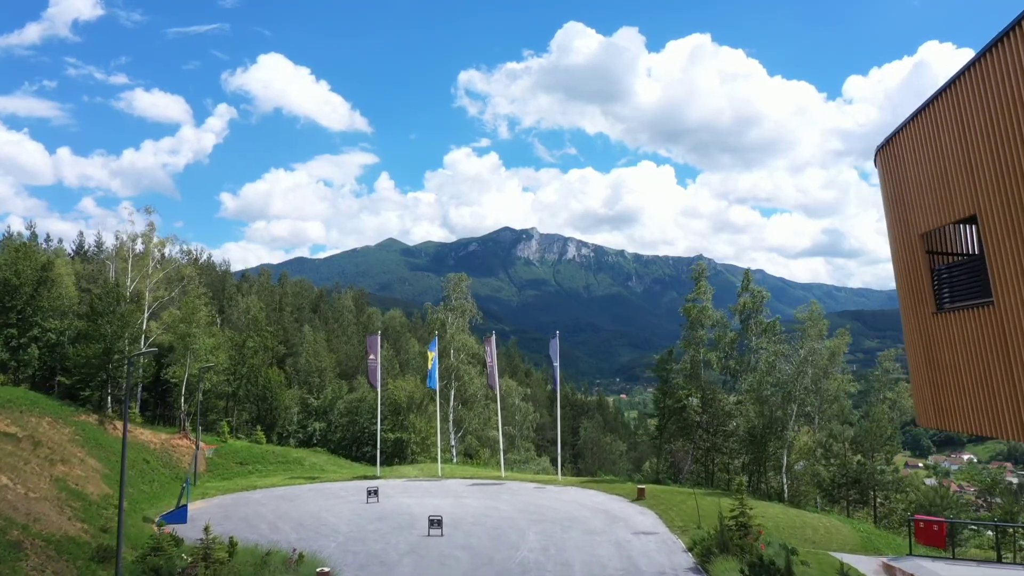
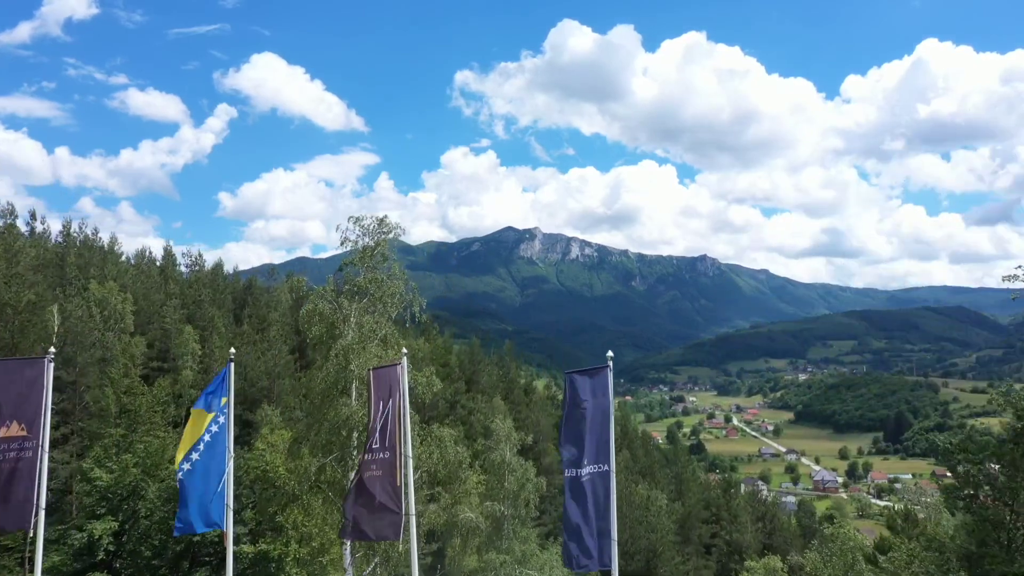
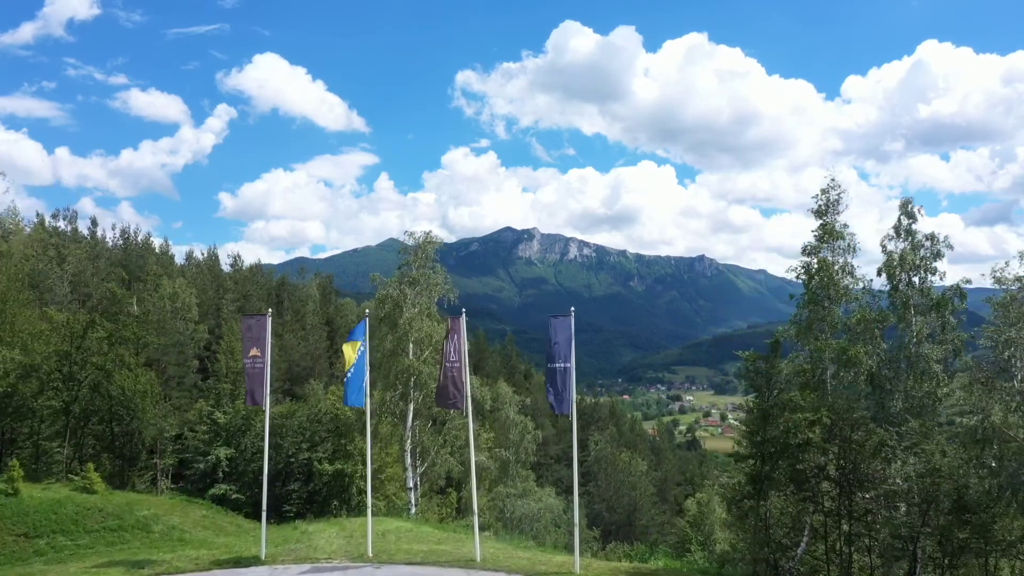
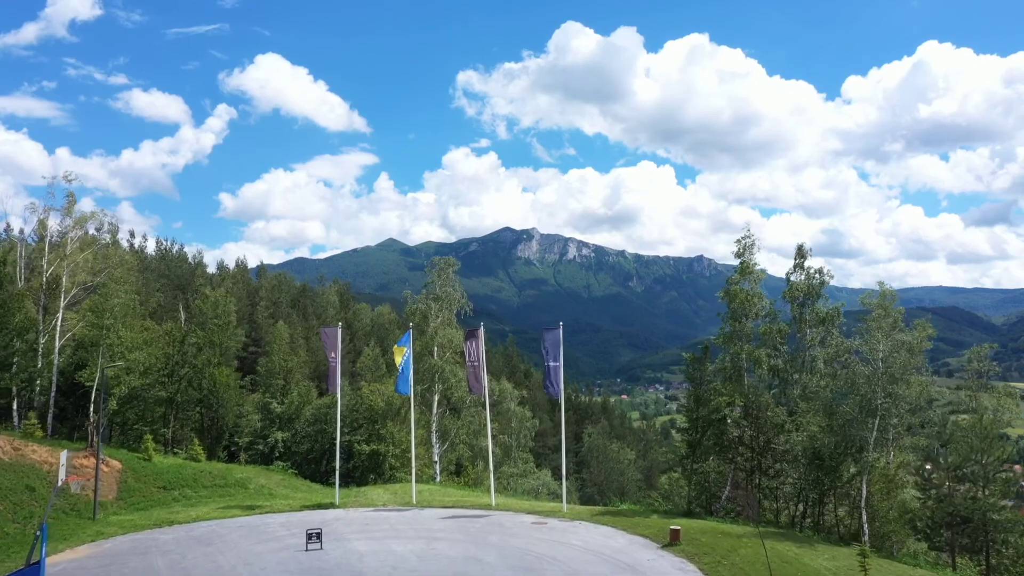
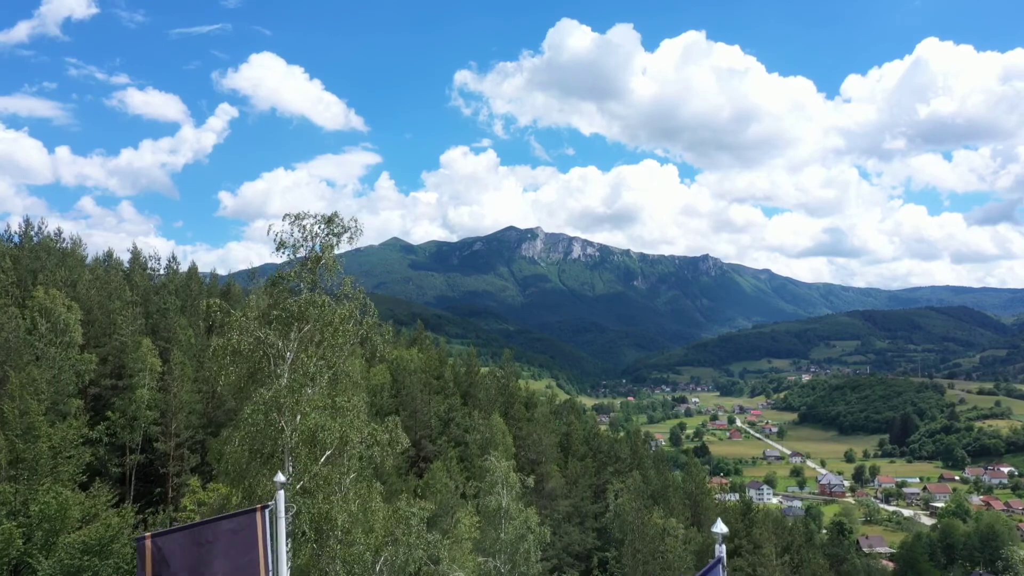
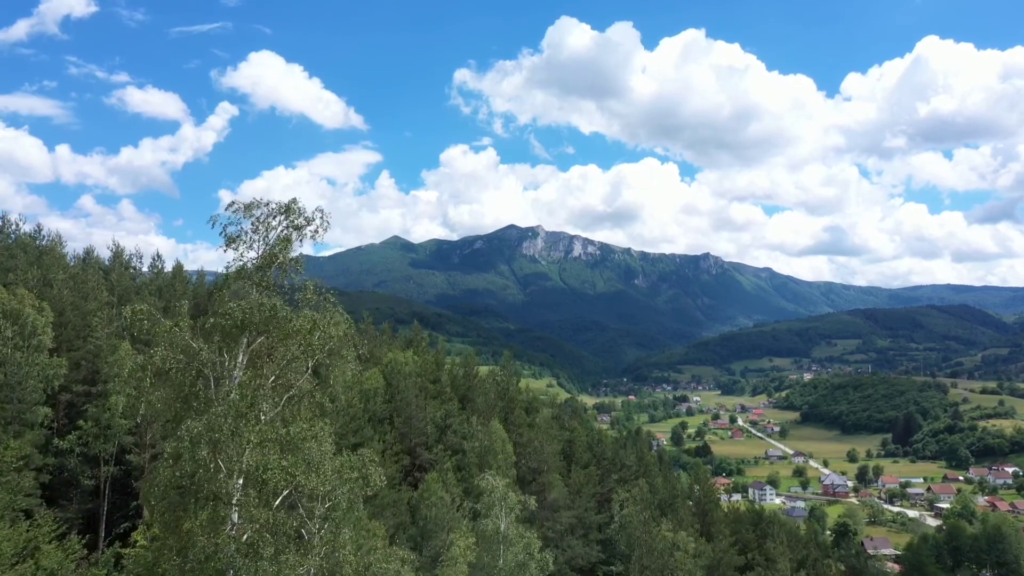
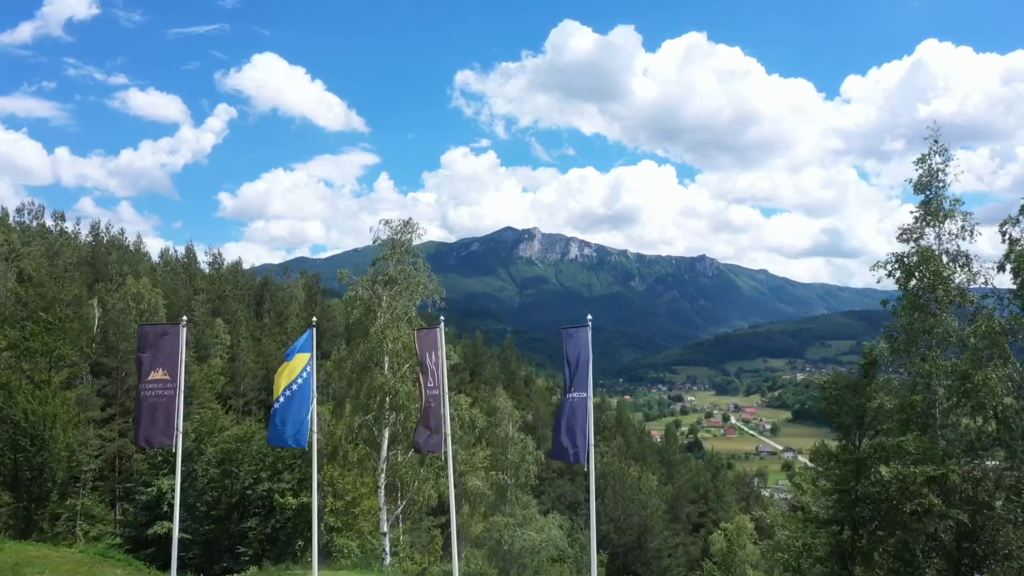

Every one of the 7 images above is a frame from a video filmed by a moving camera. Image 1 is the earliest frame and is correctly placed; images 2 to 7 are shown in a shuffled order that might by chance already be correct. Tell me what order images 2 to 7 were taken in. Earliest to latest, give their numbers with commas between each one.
4, 3, 7, 2, 5, 6
